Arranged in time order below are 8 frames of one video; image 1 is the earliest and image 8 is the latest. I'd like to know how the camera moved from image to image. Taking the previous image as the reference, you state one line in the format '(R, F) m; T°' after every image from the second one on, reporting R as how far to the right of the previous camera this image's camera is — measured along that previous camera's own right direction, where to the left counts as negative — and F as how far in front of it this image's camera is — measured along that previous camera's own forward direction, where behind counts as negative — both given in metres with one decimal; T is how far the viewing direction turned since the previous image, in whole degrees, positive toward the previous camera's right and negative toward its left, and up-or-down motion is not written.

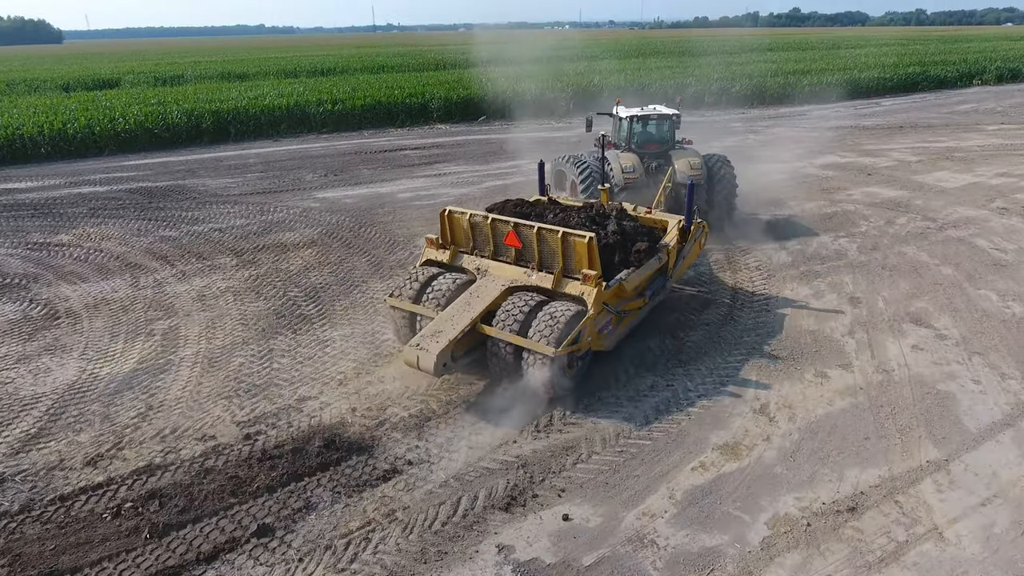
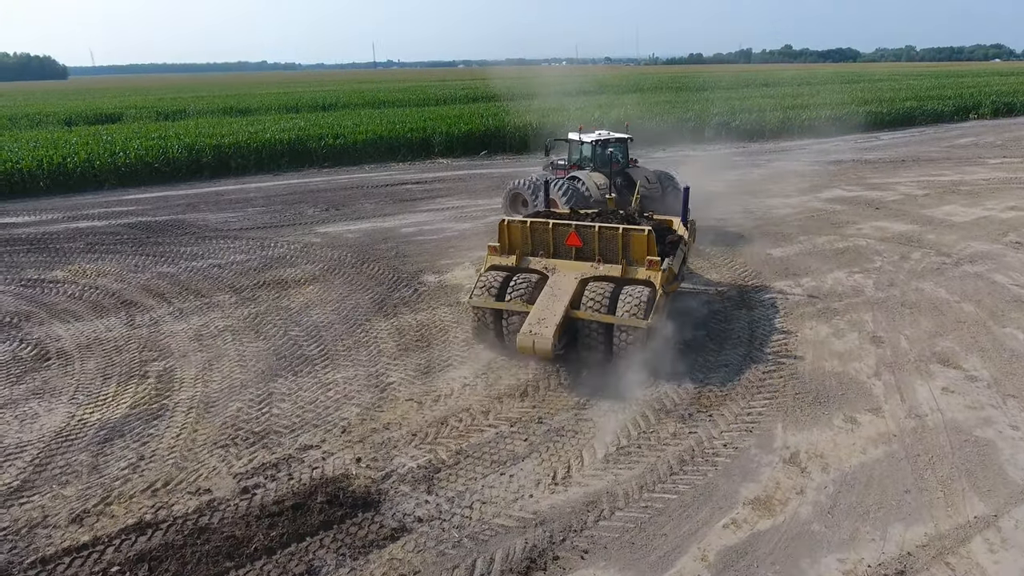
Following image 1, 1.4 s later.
(-0.1, +0.3) m; 0°
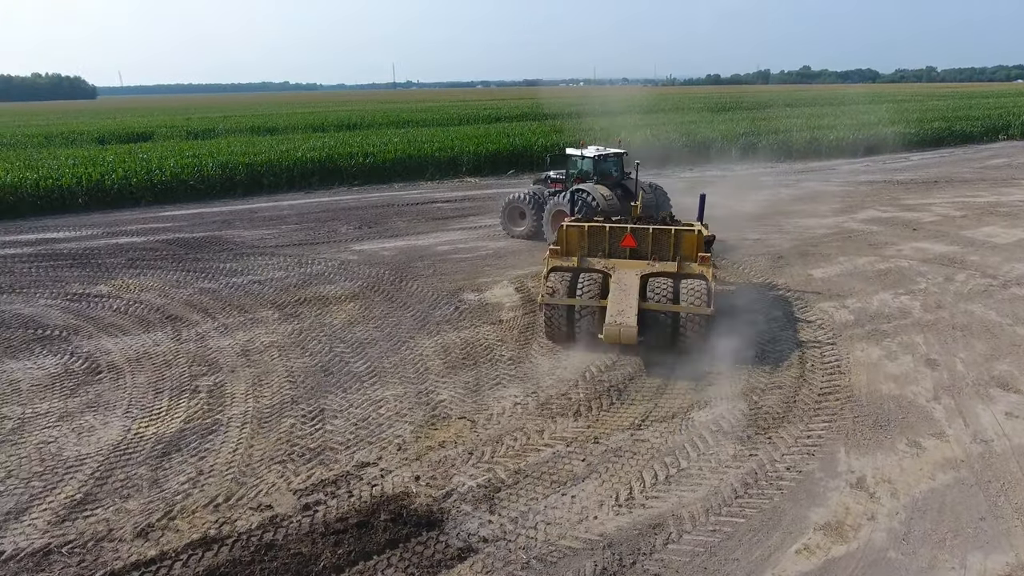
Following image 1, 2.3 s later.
(-0.4, 0.0) m; -1°
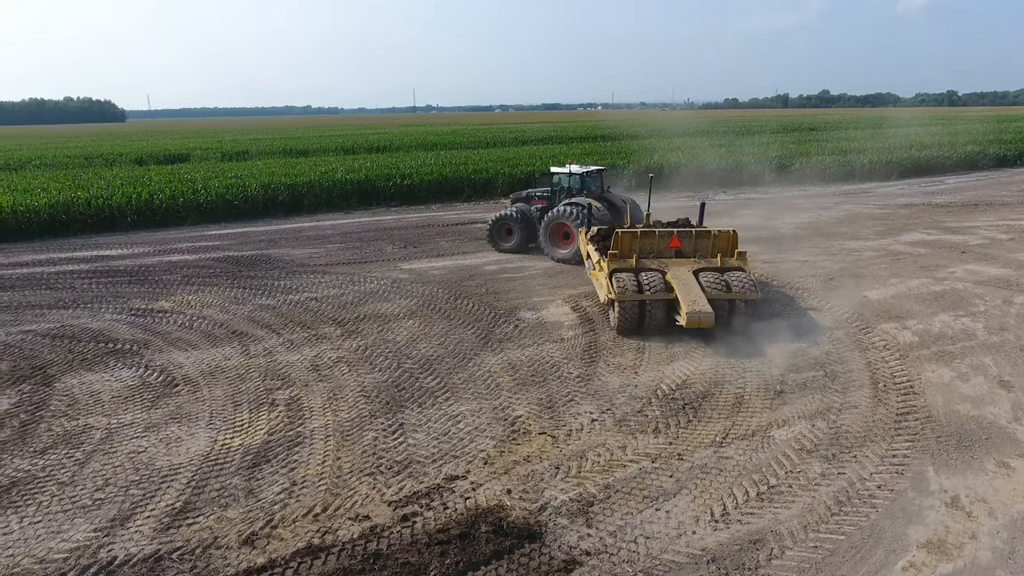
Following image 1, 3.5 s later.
(-0.6, -0.1) m; -1°
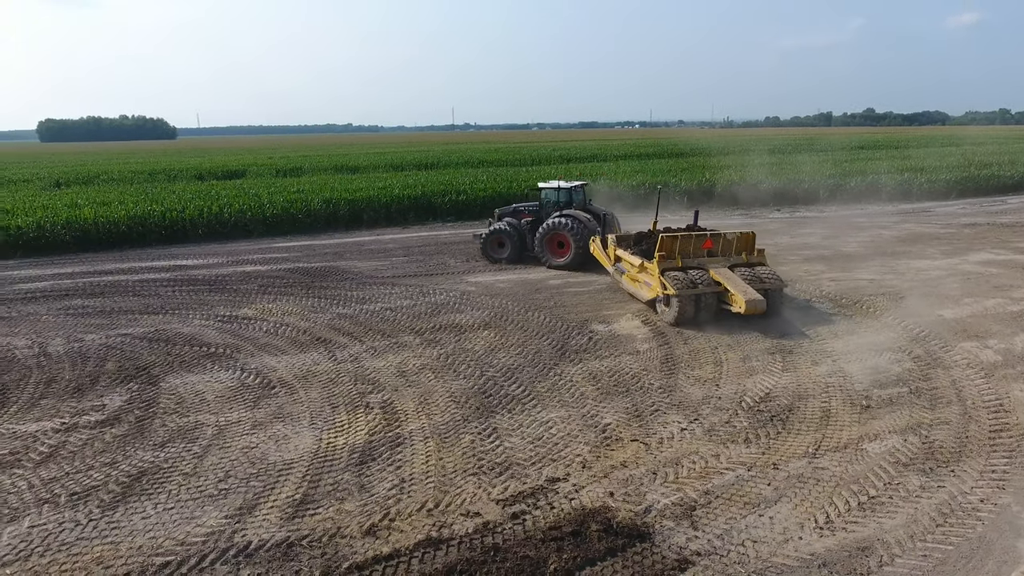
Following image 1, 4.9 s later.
(-0.6, -0.3) m; -3°
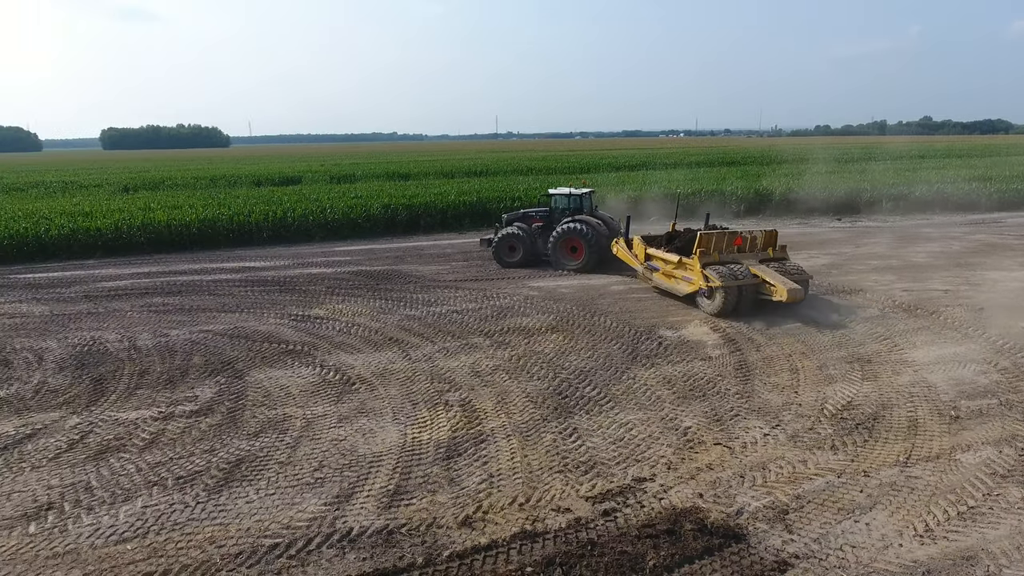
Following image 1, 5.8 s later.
(-0.4, -0.1) m; -4°
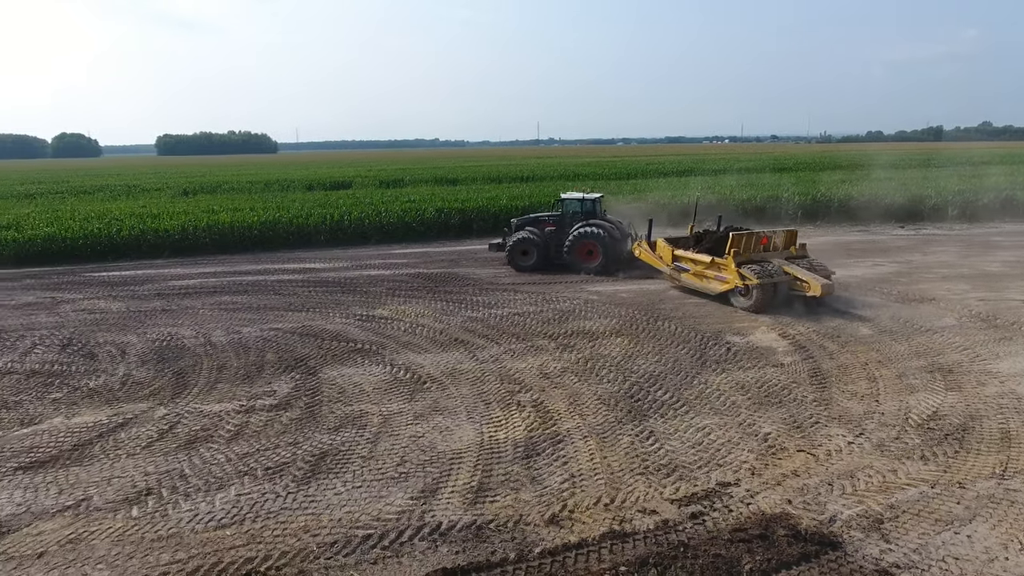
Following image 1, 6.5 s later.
(-0.4, -0.1) m; -3°
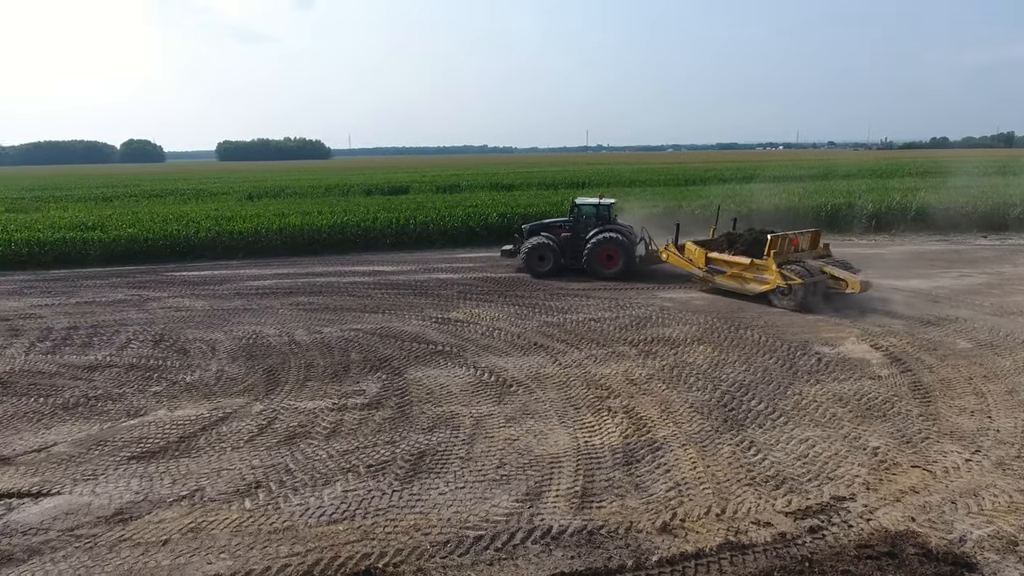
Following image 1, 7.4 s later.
(-0.5, 0.0) m; -4°
